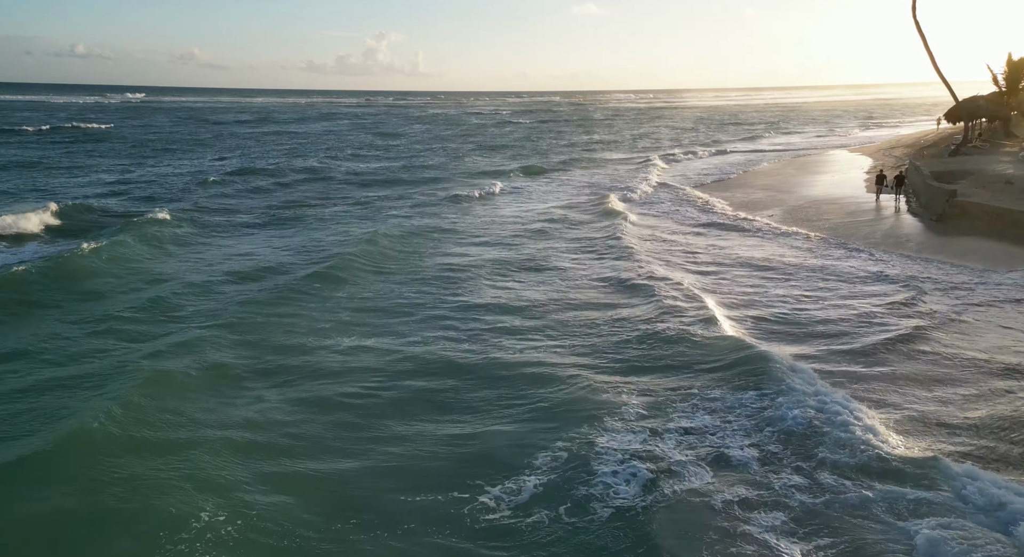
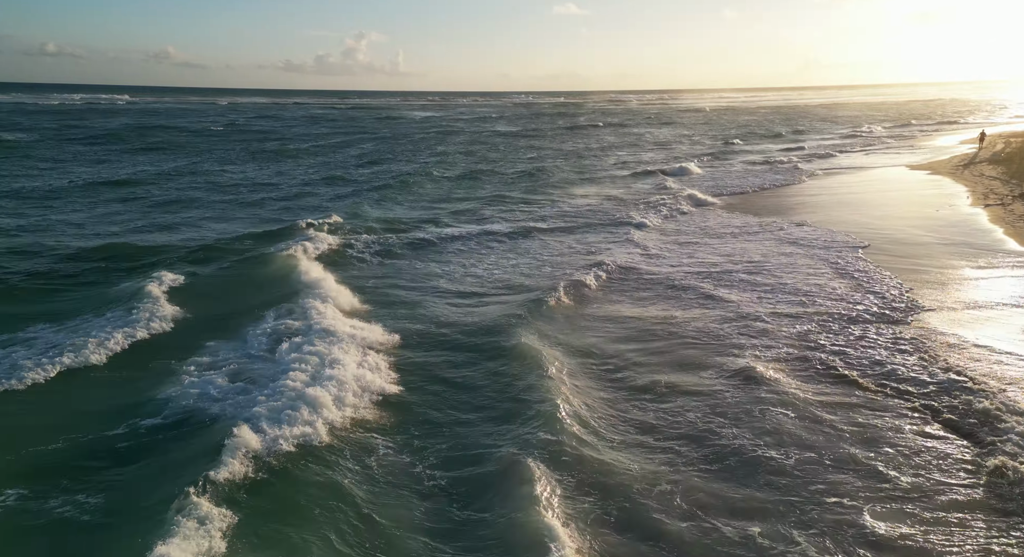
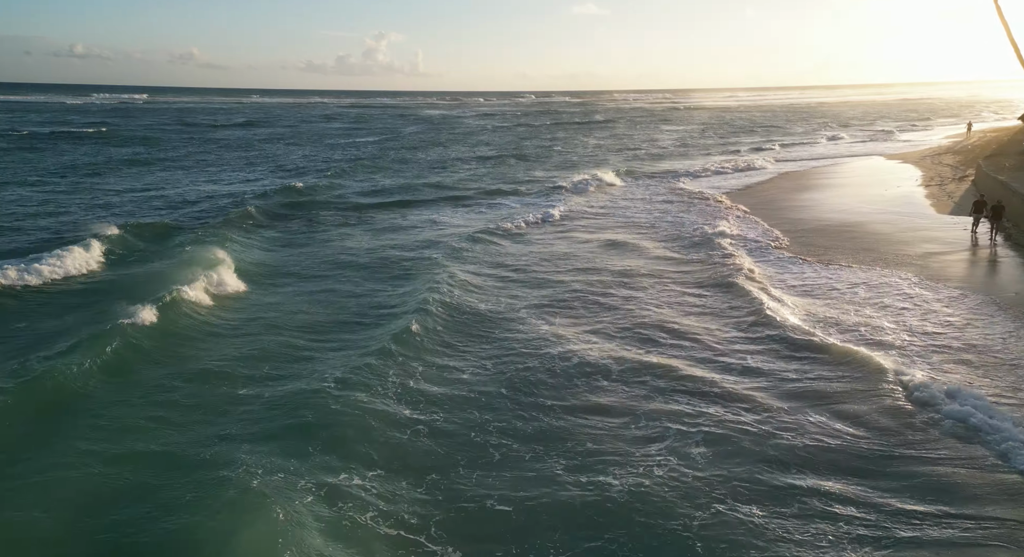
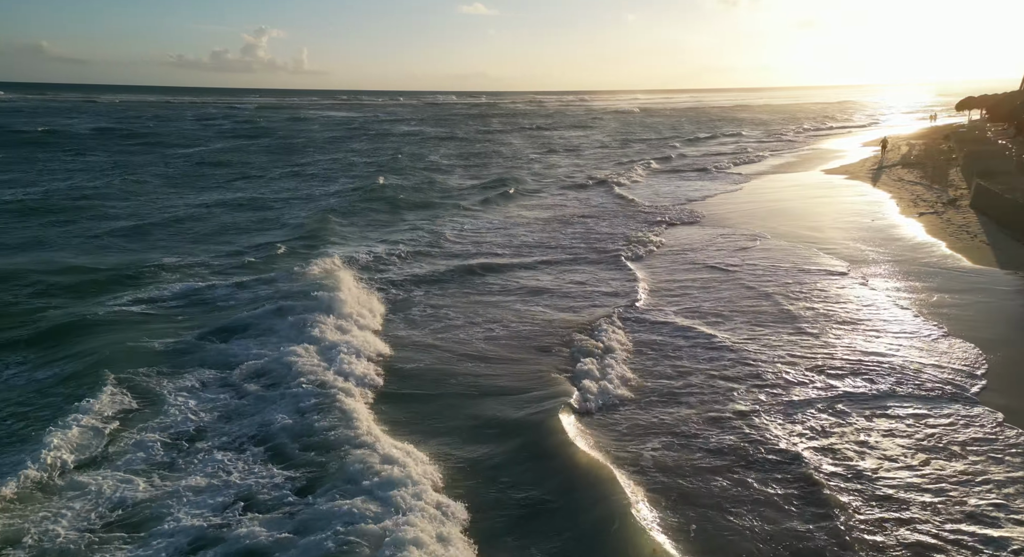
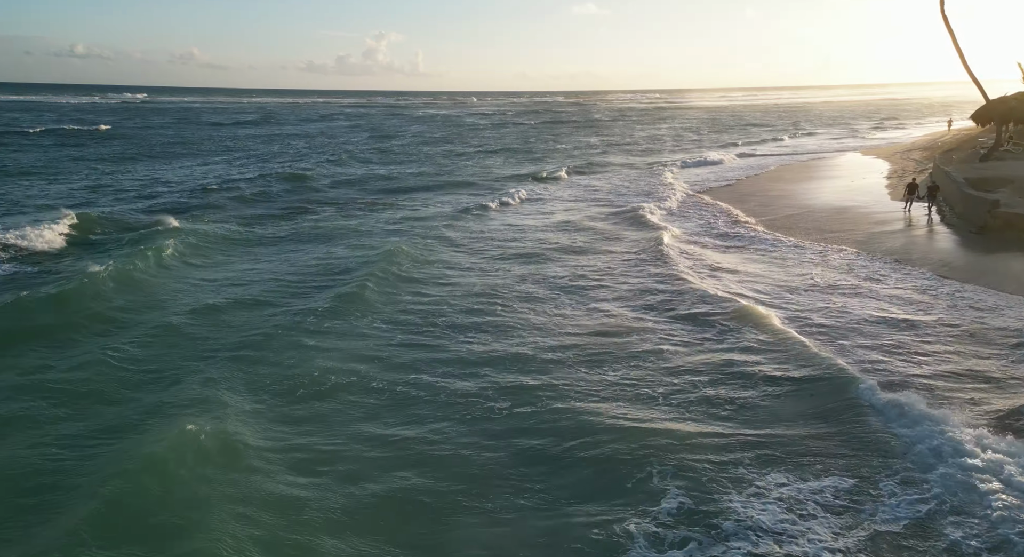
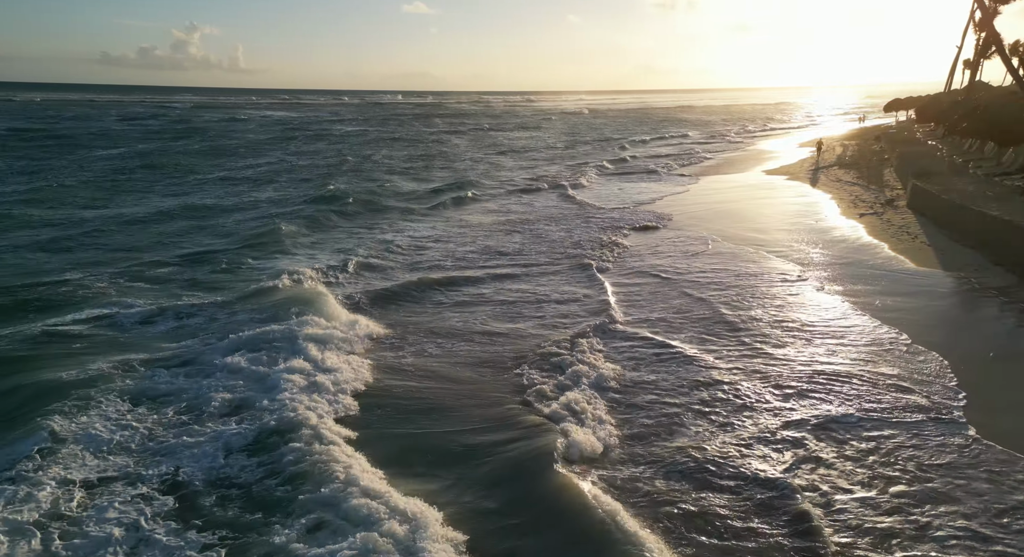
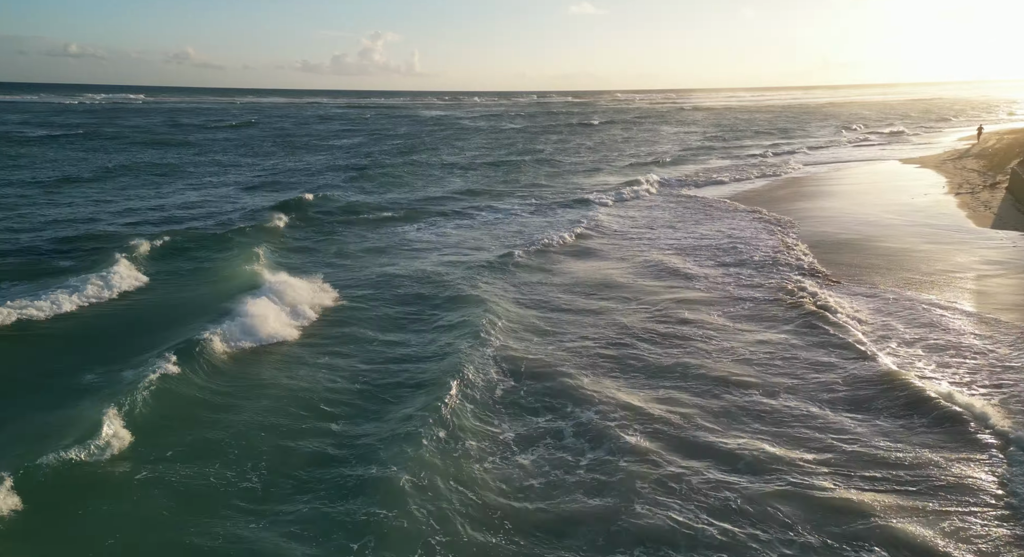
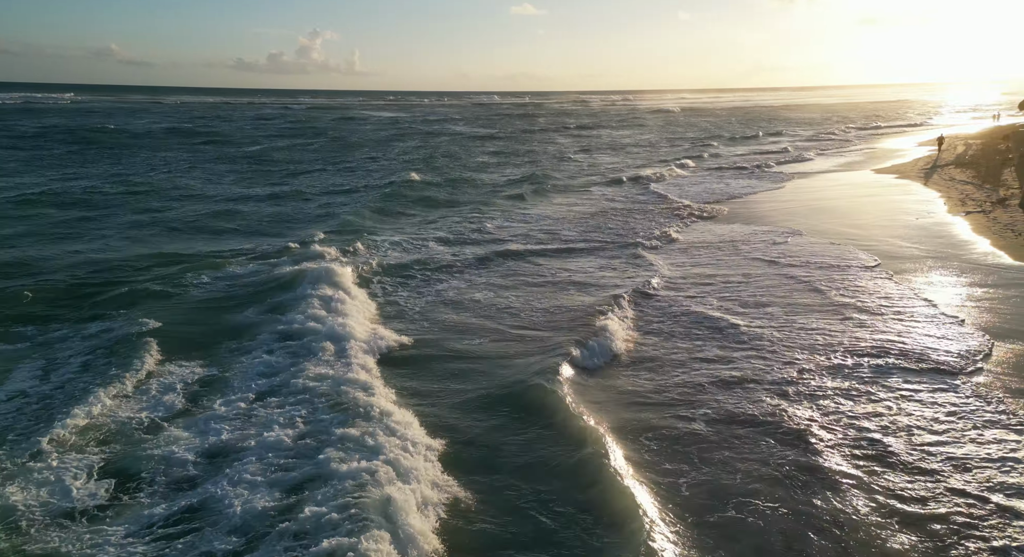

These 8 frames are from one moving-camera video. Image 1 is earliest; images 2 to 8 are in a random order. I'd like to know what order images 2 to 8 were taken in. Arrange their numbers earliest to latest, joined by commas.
5, 3, 7, 2, 8, 4, 6
